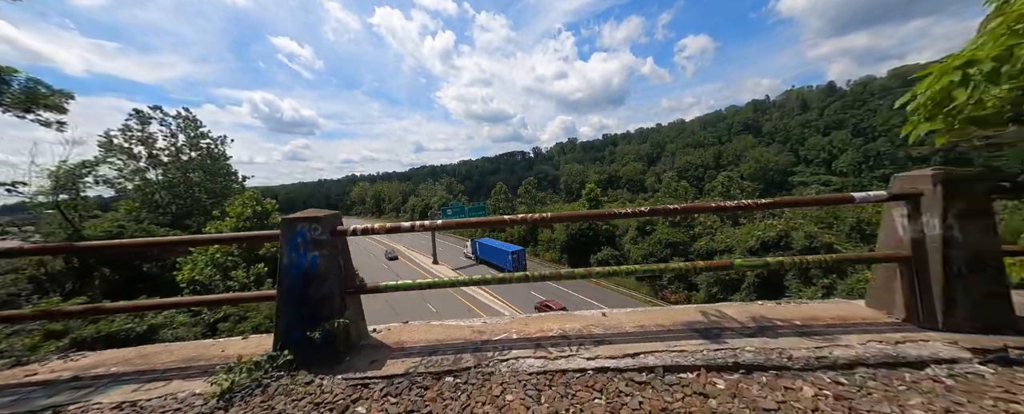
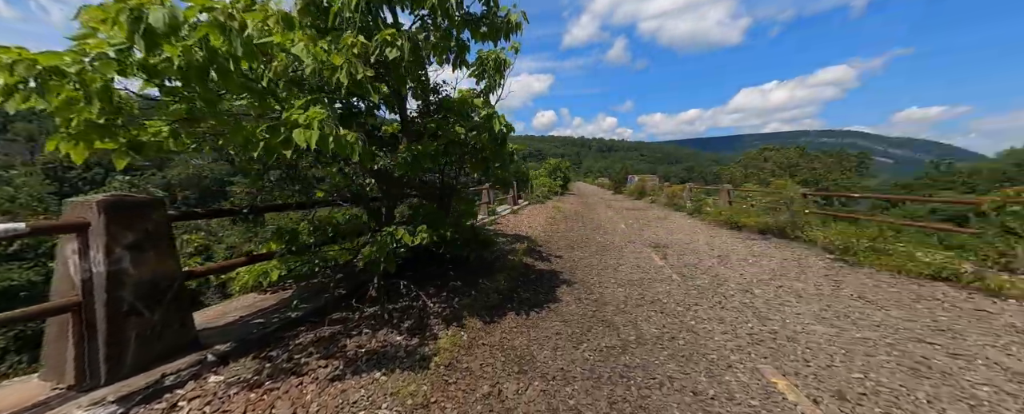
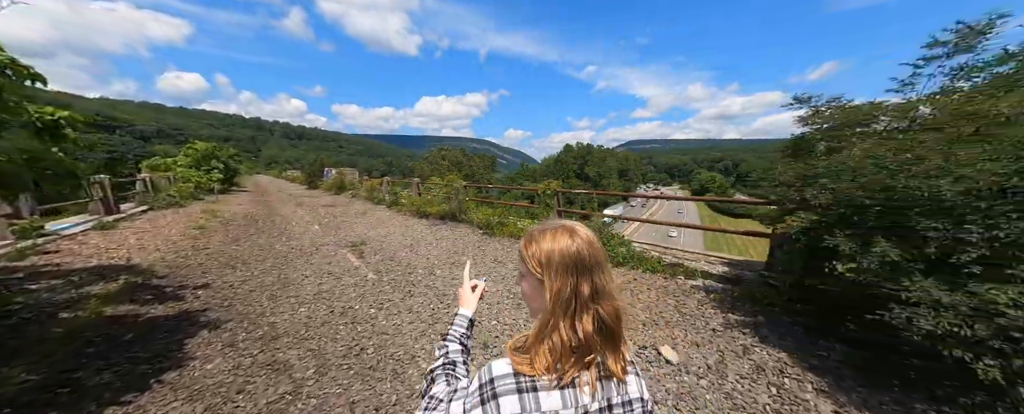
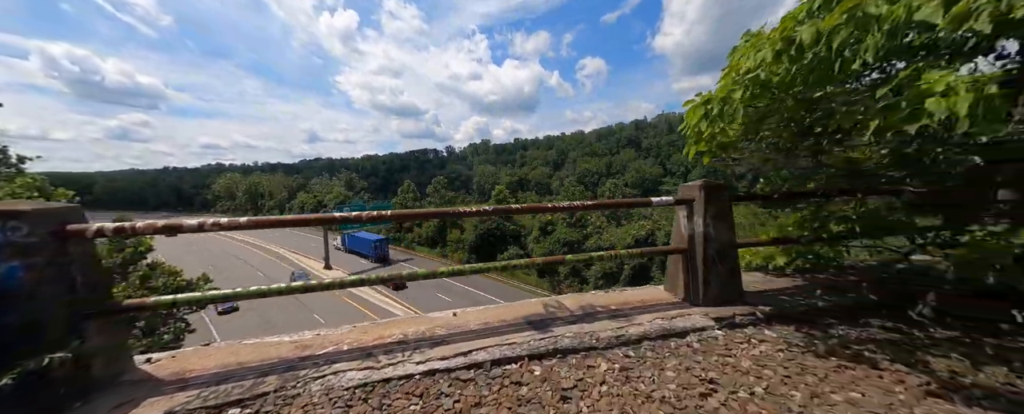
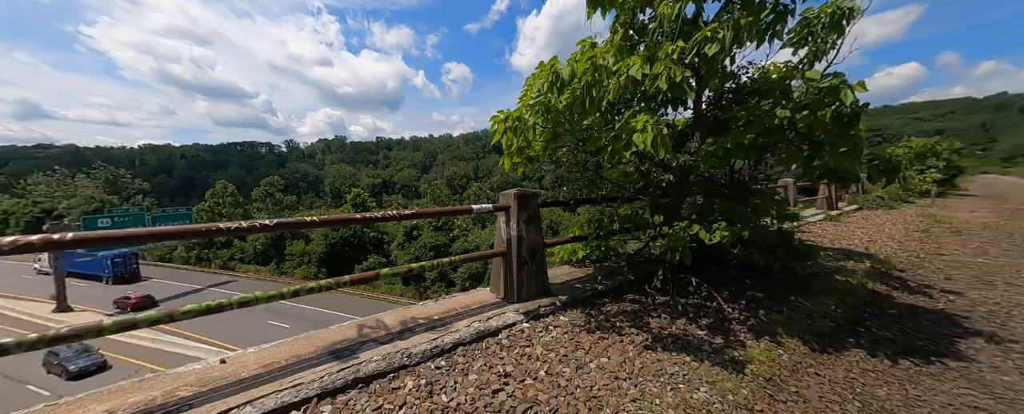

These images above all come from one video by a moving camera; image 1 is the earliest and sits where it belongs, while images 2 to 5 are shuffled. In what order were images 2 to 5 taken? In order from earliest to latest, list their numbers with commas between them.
4, 5, 2, 3
